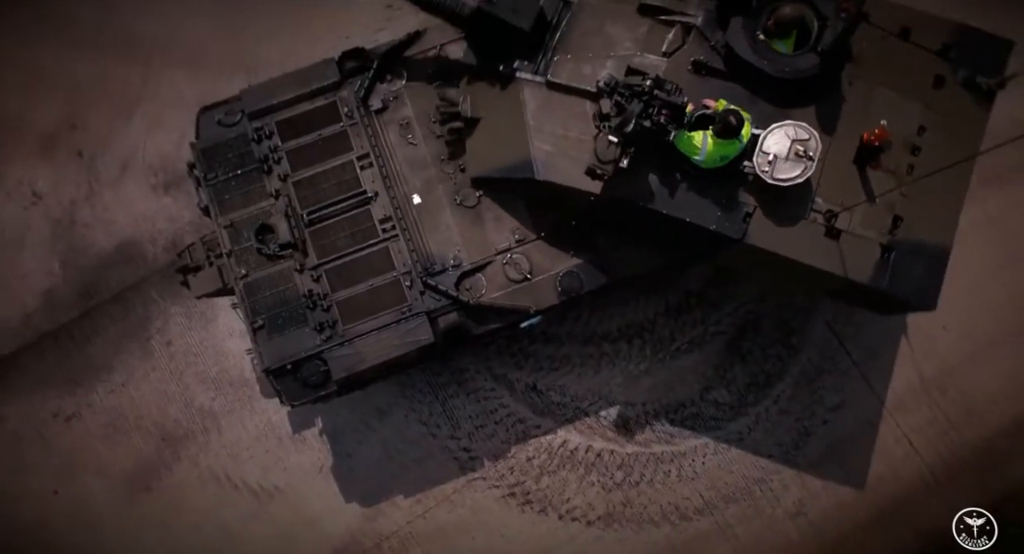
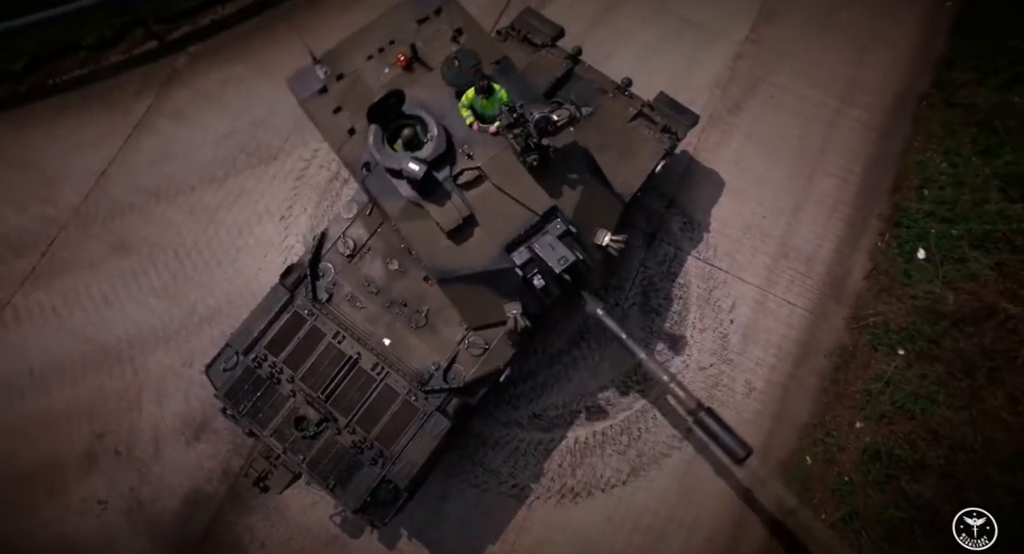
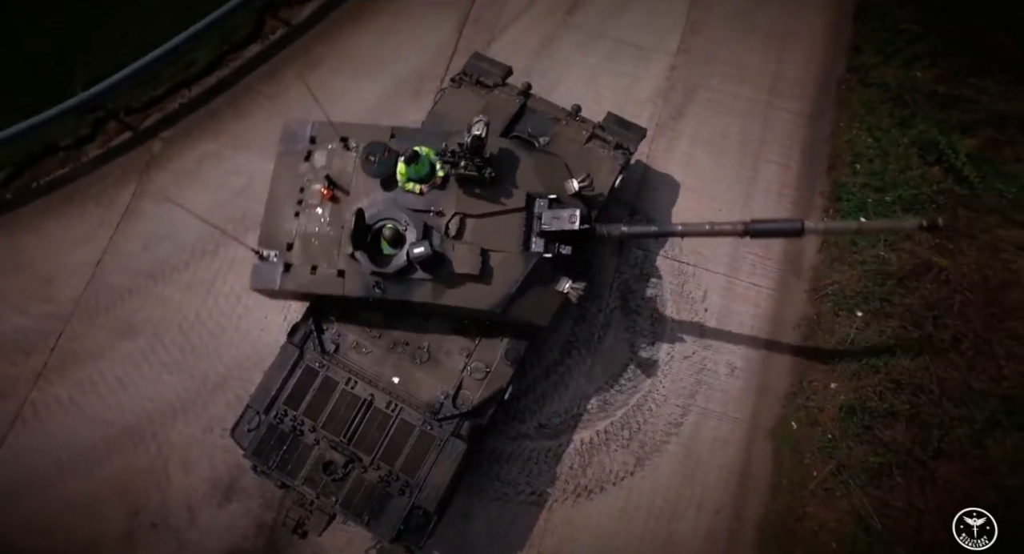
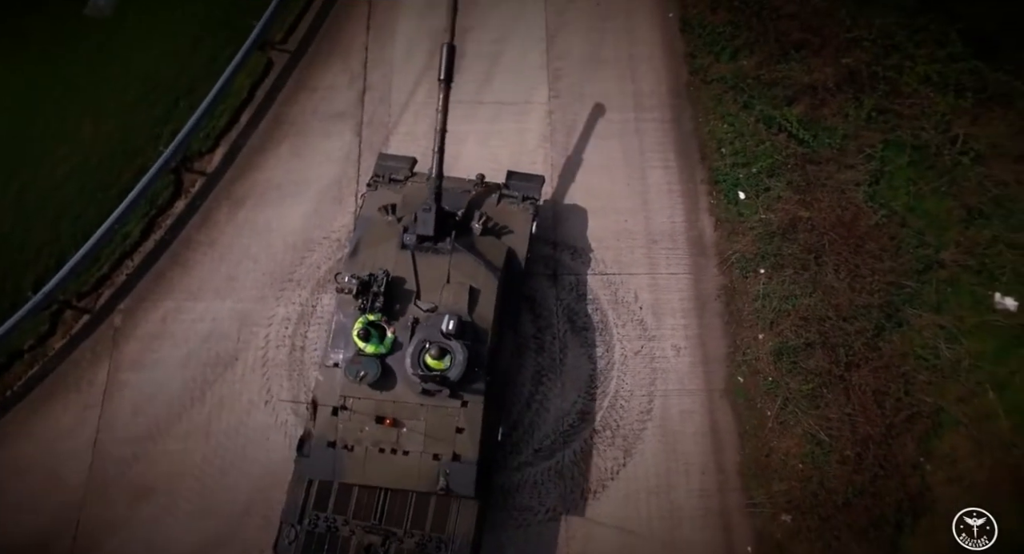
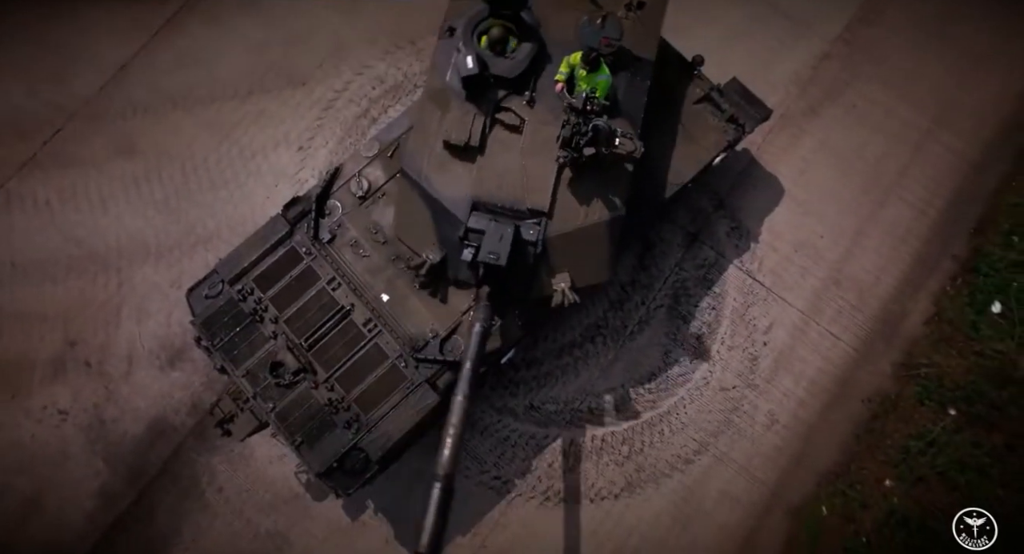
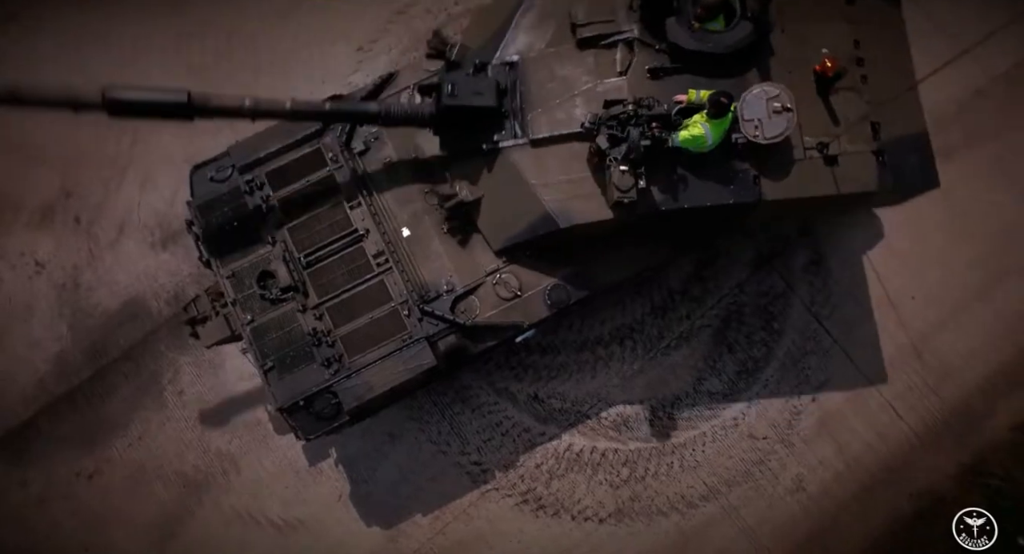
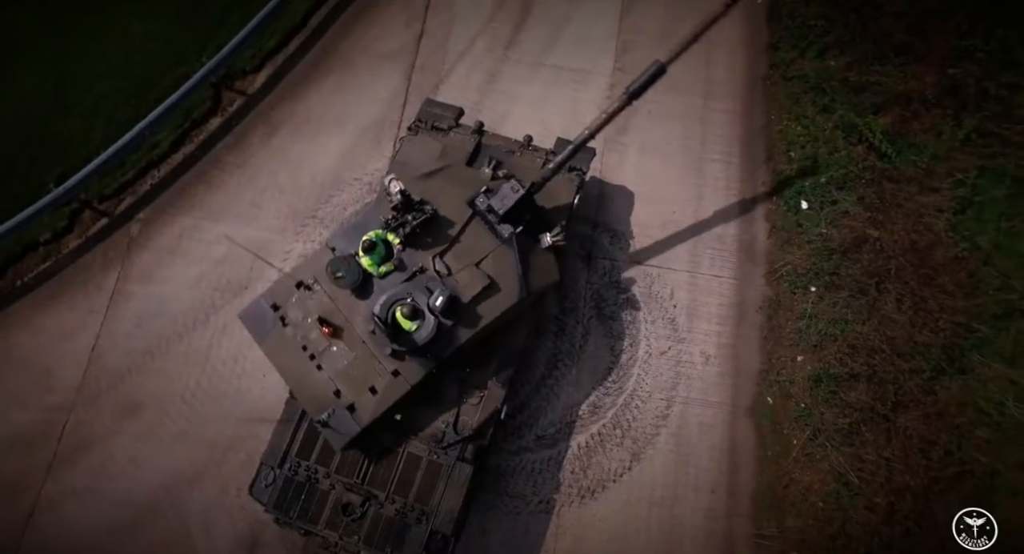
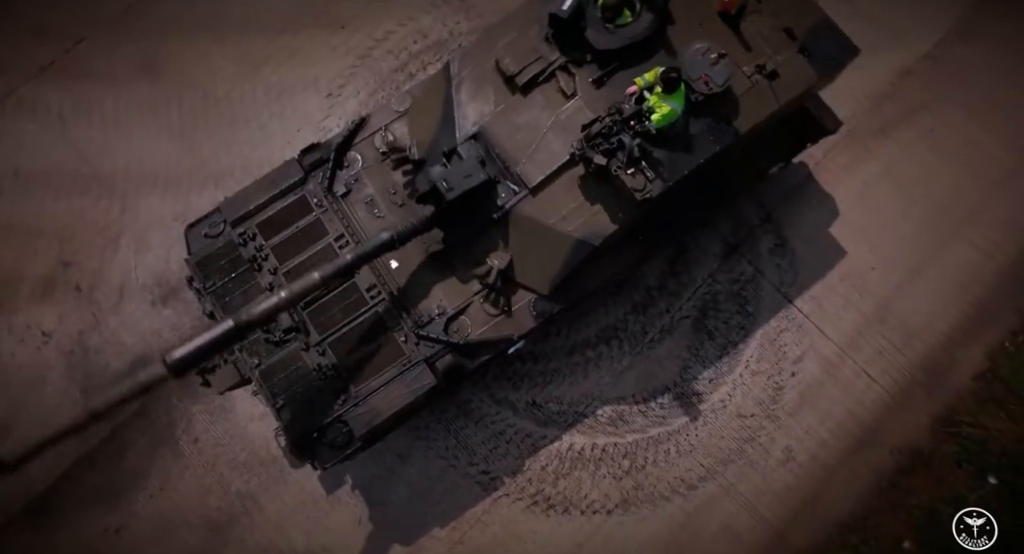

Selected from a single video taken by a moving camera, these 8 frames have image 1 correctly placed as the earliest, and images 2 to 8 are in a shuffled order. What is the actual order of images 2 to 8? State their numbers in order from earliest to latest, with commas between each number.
6, 8, 5, 2, 3, 7, 4
